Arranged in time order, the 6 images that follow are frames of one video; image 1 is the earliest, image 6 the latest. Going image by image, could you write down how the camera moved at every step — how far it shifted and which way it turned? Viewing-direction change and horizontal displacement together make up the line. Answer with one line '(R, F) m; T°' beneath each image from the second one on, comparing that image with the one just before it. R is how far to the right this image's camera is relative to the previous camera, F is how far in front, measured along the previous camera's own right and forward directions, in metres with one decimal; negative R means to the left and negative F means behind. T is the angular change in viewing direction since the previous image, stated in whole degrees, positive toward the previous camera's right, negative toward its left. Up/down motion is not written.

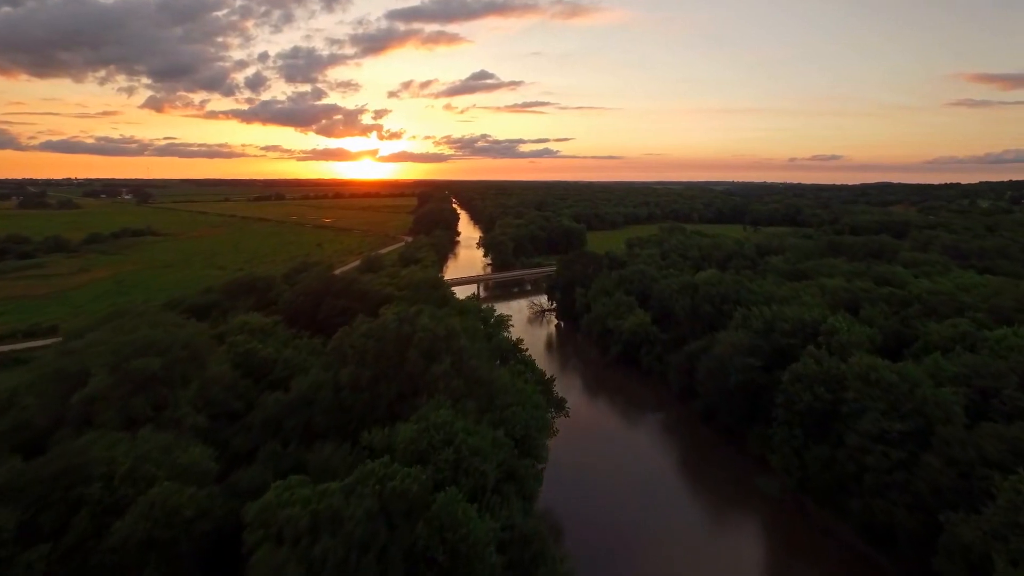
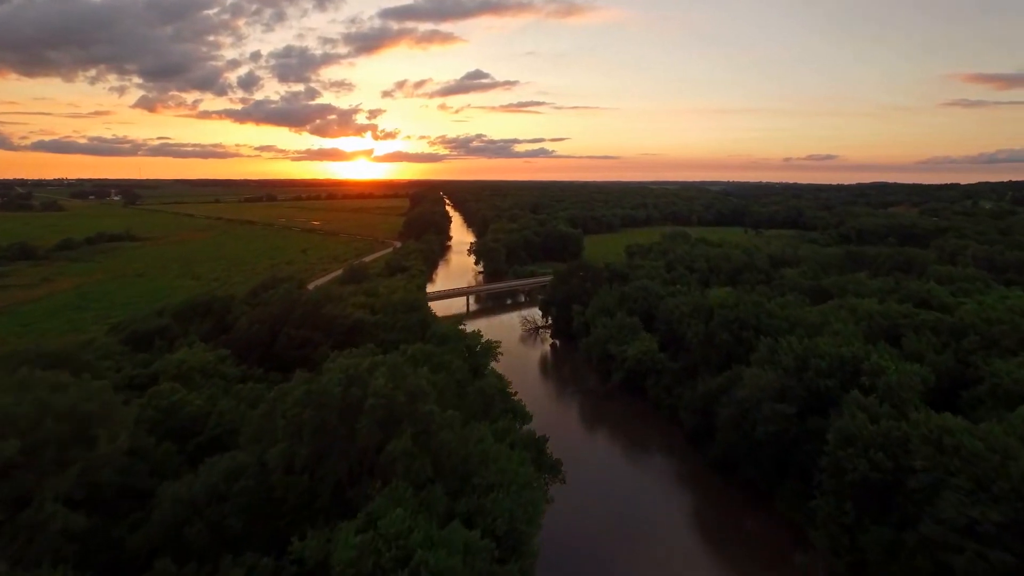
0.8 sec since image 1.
(+0.4, +4.5) m; 0°
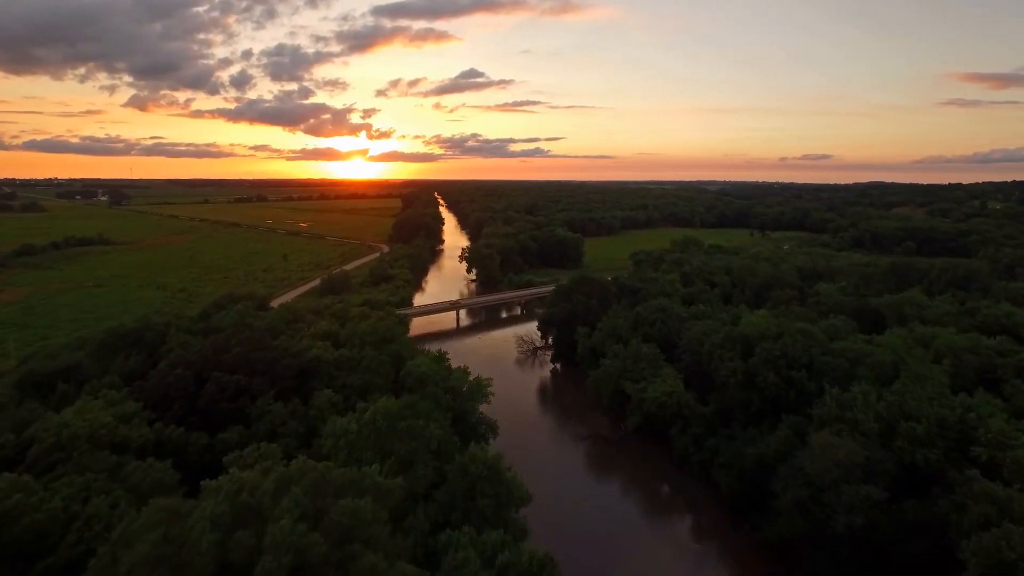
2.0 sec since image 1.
(+0.1, +6.1) m; 0°
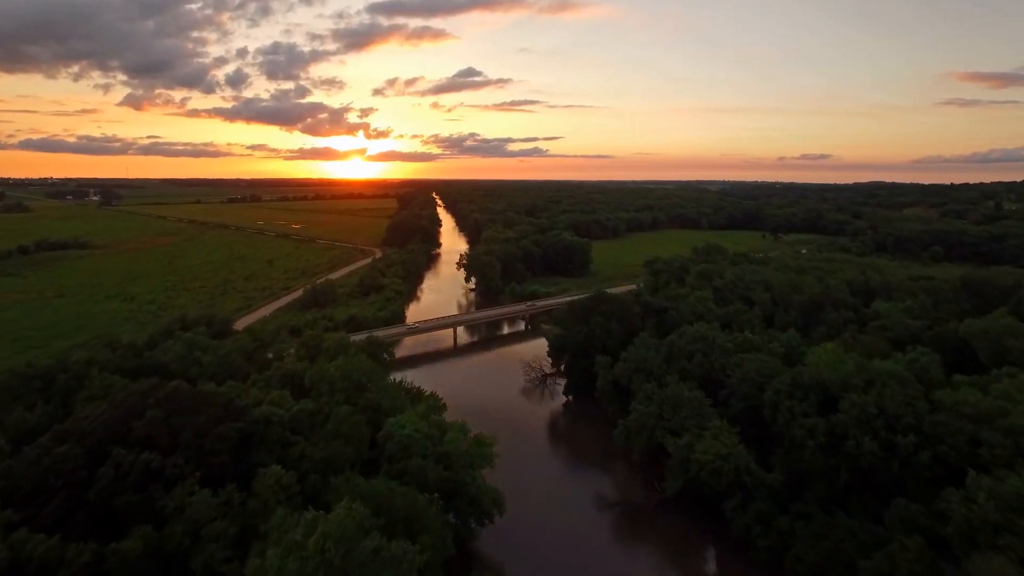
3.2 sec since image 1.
(-0.5, +6.2) m; 0°
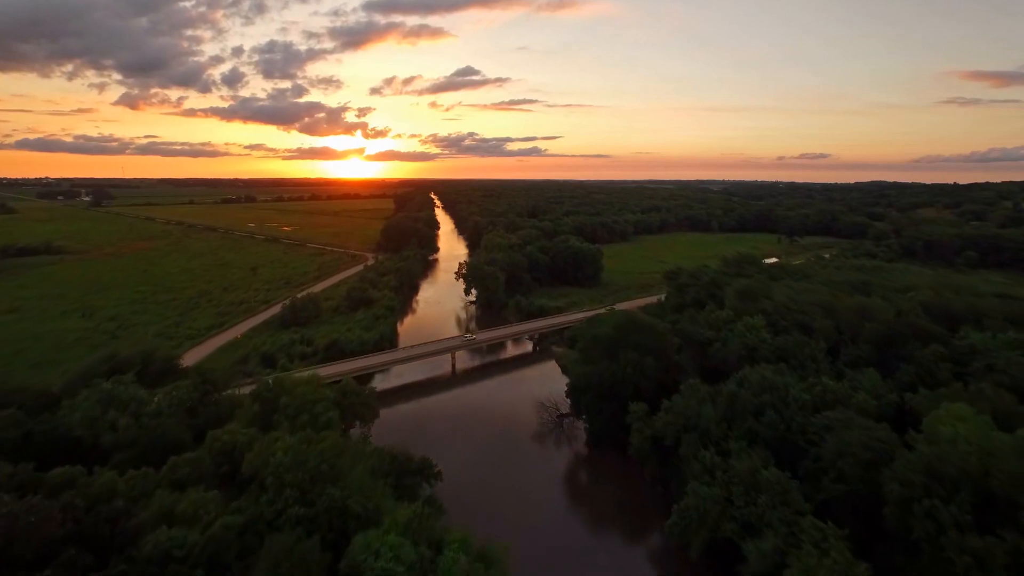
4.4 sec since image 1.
(-0.6, +6.5) m; 0°
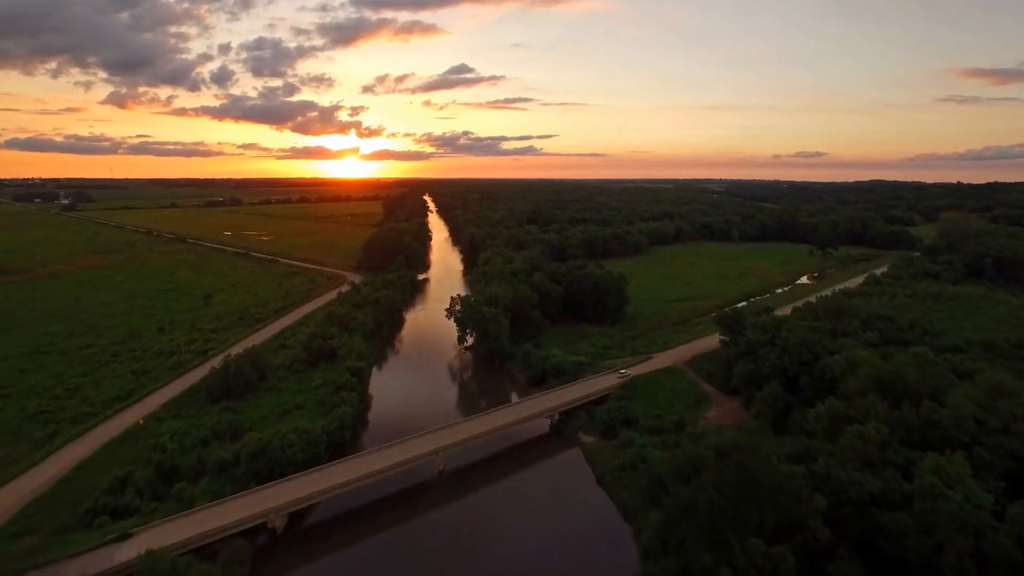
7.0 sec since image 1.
(-0.8, +13.1) m; 0°
